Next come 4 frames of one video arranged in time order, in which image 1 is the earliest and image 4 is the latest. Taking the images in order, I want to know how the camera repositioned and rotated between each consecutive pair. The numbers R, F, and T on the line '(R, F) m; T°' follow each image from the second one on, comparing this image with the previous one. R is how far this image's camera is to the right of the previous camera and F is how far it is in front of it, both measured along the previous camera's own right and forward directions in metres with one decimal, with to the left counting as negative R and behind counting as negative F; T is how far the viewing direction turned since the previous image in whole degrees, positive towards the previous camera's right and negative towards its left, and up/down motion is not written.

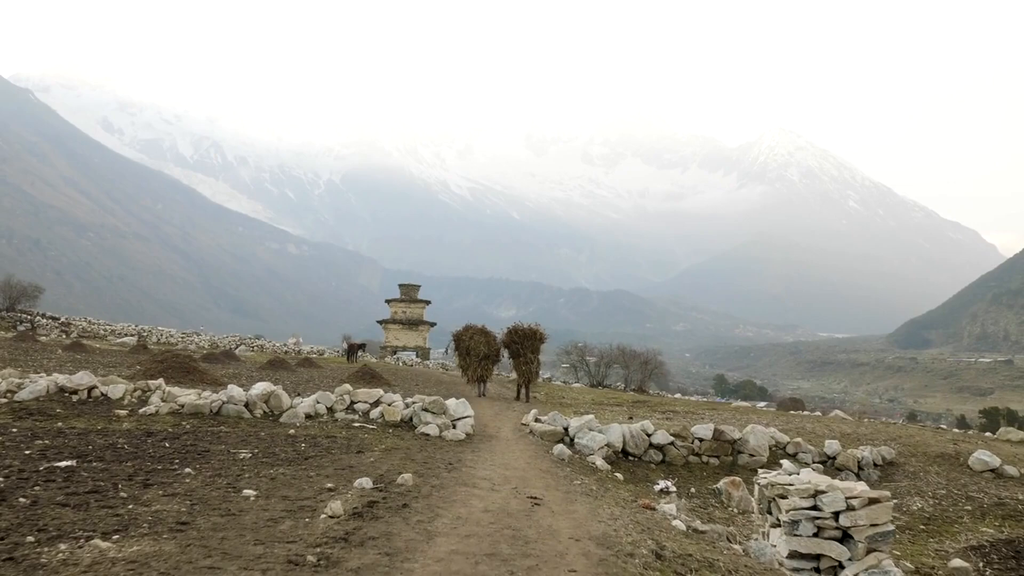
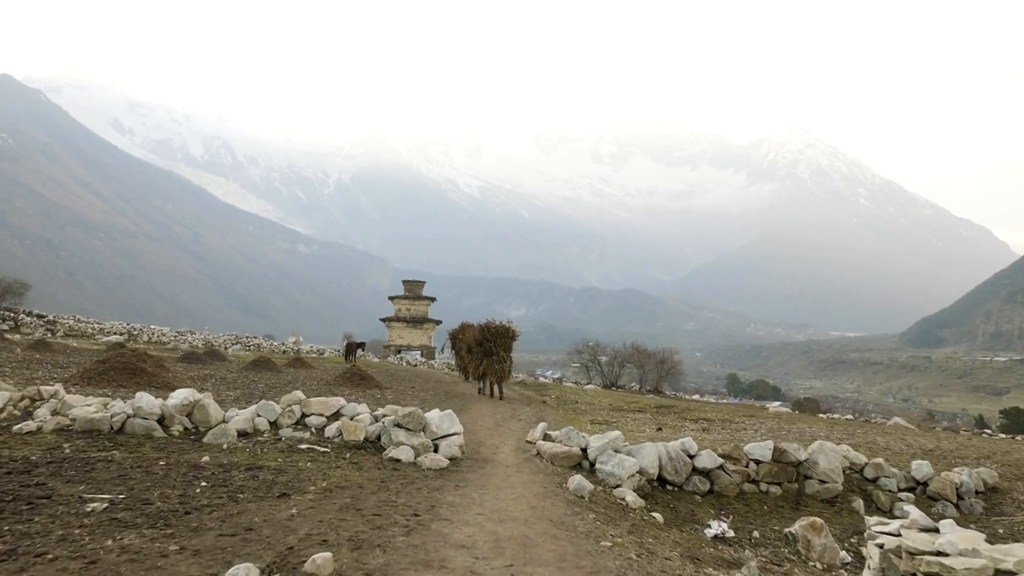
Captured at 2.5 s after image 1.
(+0.2, +3.7) m; -1°
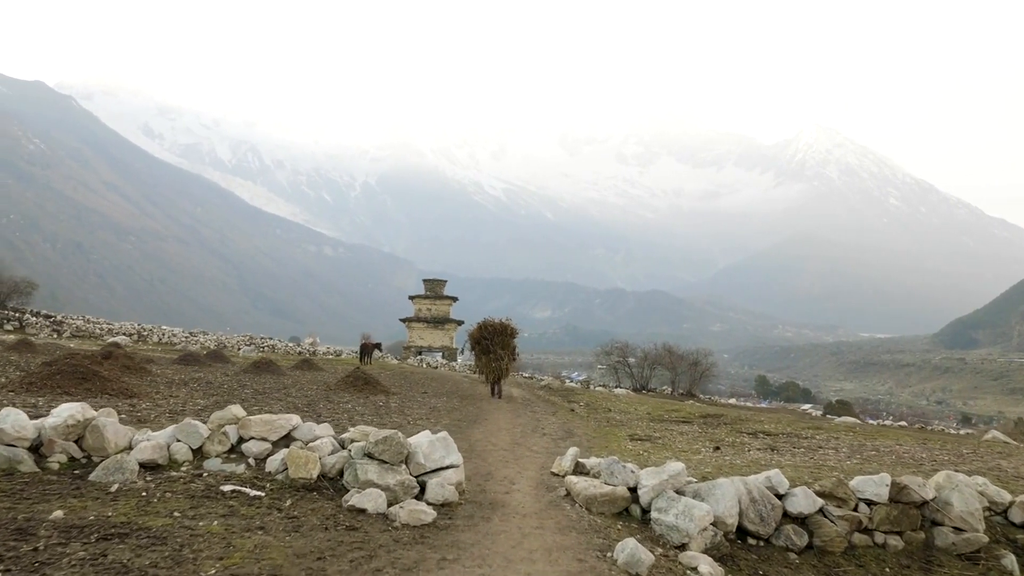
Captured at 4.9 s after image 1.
(+0.1, +3.5) m; -3°
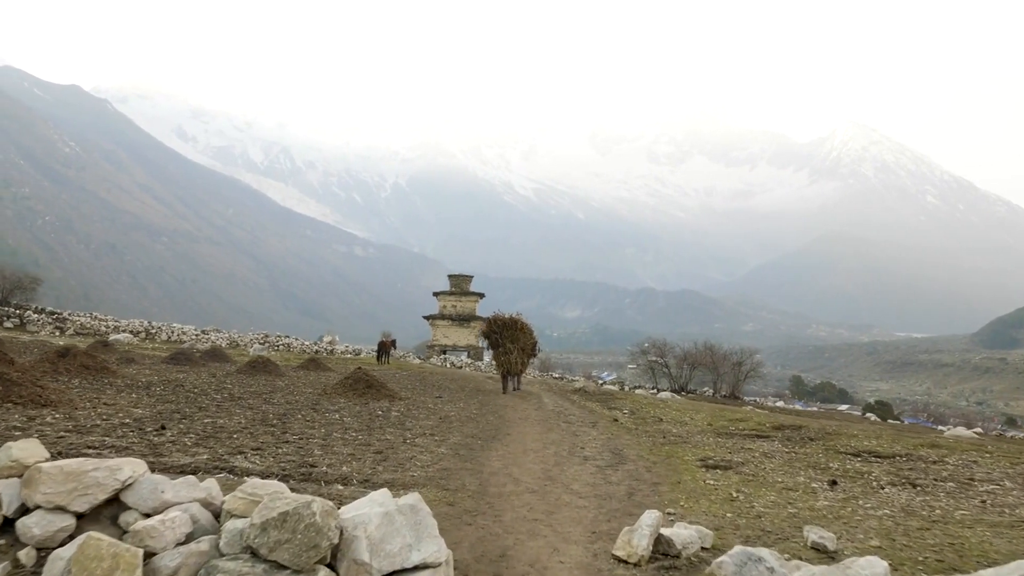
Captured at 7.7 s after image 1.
(0.0, +4.3) m; -3°
